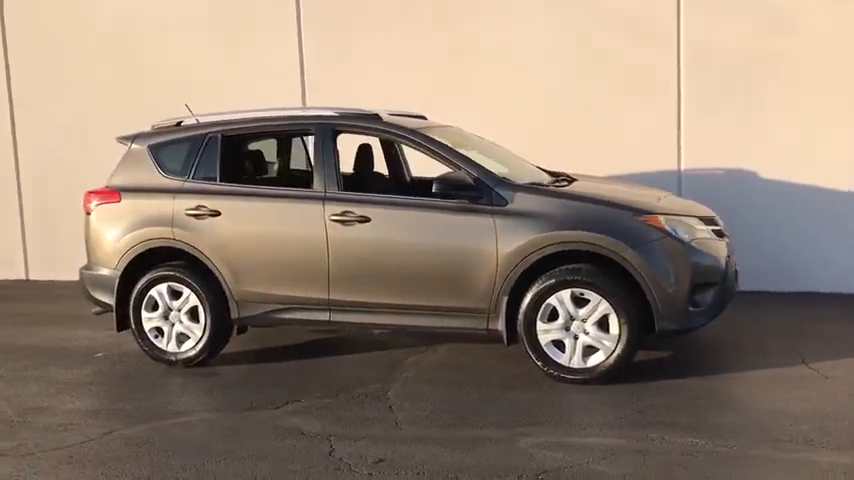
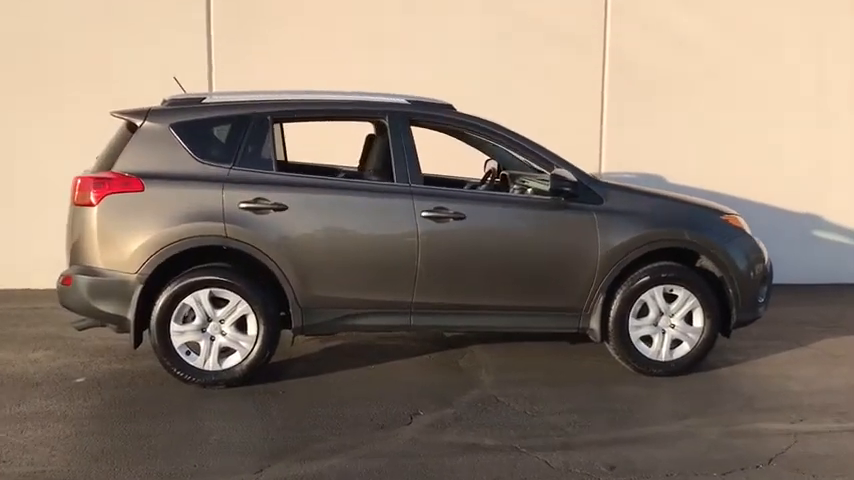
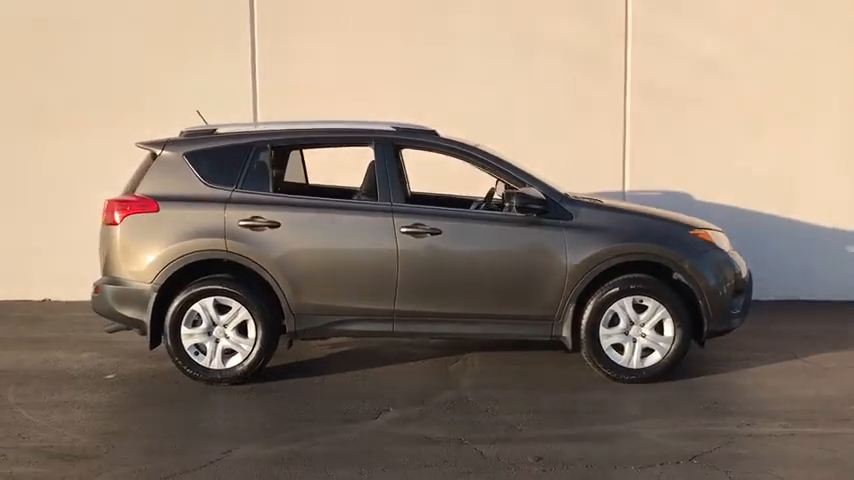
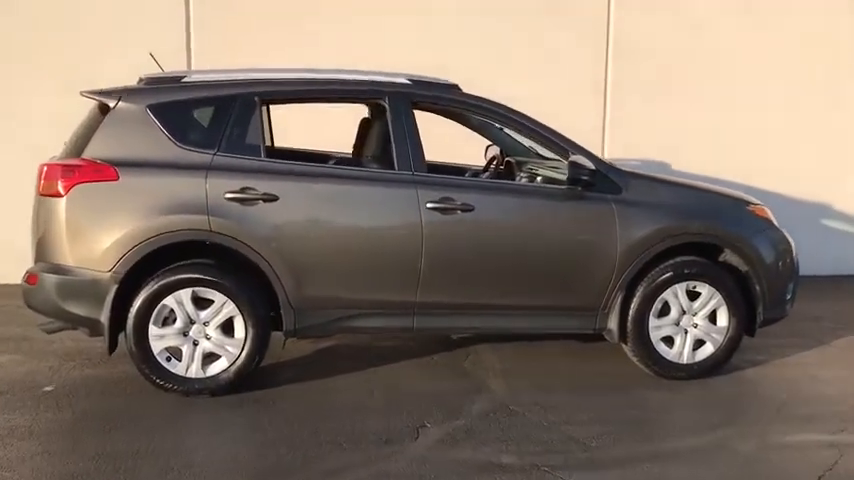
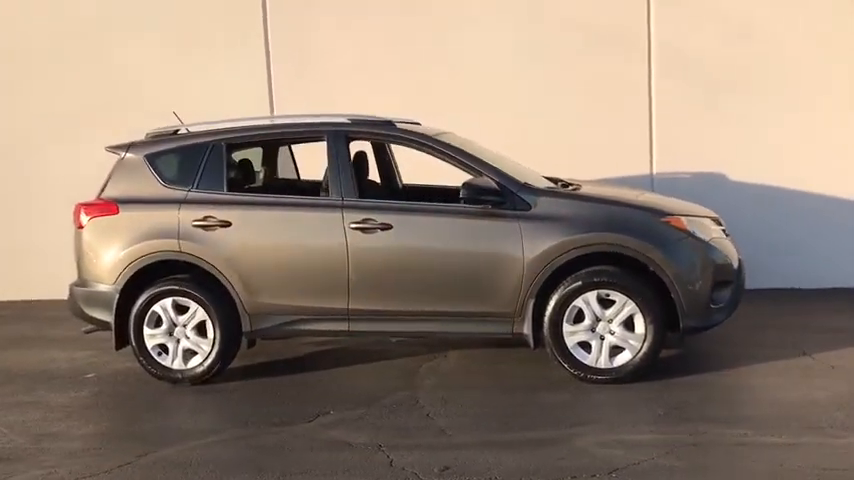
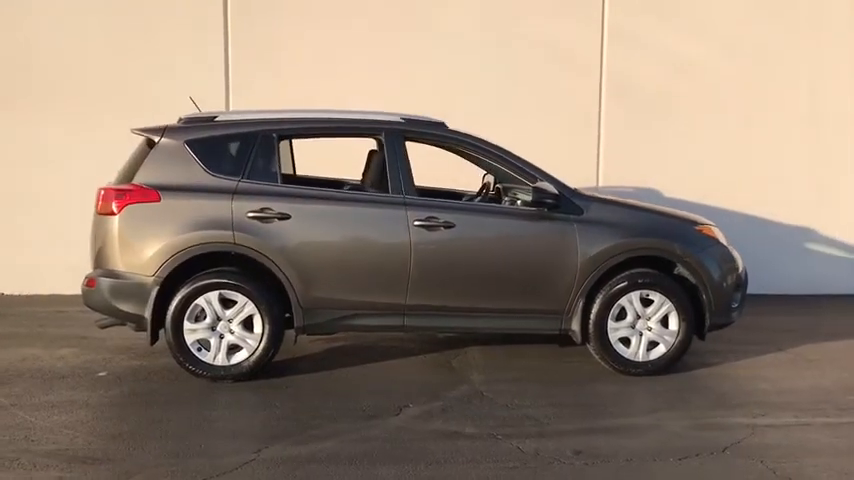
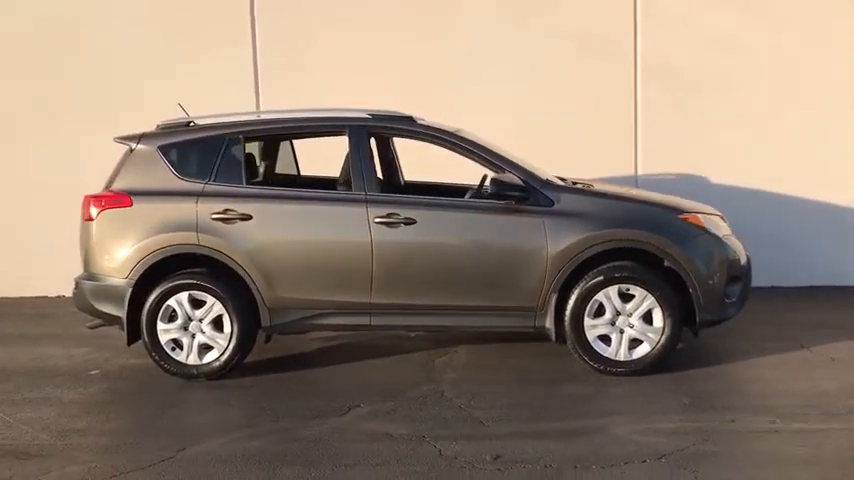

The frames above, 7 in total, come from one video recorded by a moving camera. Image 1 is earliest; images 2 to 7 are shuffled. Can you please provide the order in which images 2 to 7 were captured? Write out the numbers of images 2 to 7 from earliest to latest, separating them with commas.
5, 7, 3, 6, 2, 4
